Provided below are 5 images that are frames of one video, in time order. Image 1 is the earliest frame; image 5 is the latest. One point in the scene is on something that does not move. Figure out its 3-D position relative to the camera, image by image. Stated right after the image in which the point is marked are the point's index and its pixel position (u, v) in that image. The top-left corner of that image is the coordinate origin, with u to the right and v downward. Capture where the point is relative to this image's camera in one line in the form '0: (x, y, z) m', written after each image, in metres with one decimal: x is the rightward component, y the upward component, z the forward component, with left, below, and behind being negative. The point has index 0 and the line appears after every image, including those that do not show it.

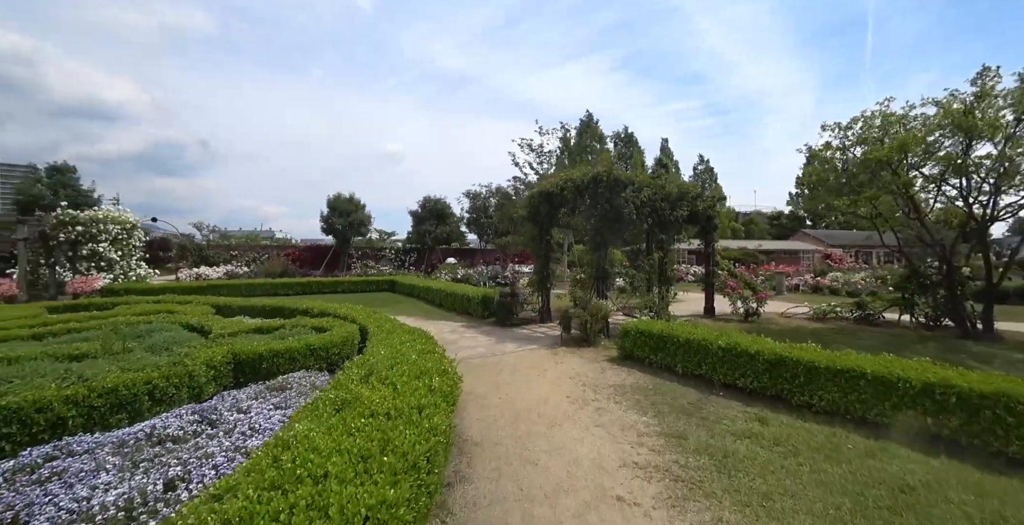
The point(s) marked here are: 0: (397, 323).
0: (-1.6, -0.9, +6.1) m
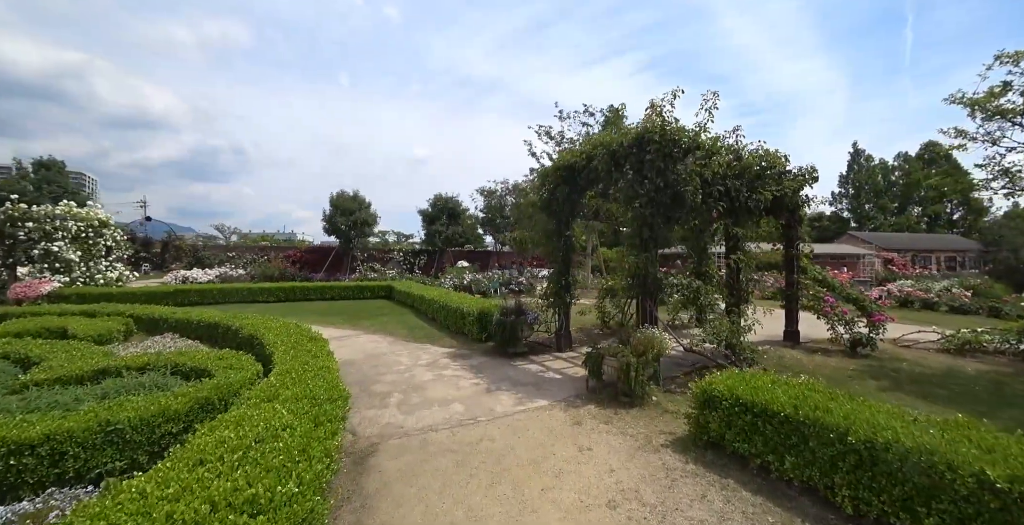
0: (-1.7, -1.0, +3.7) m
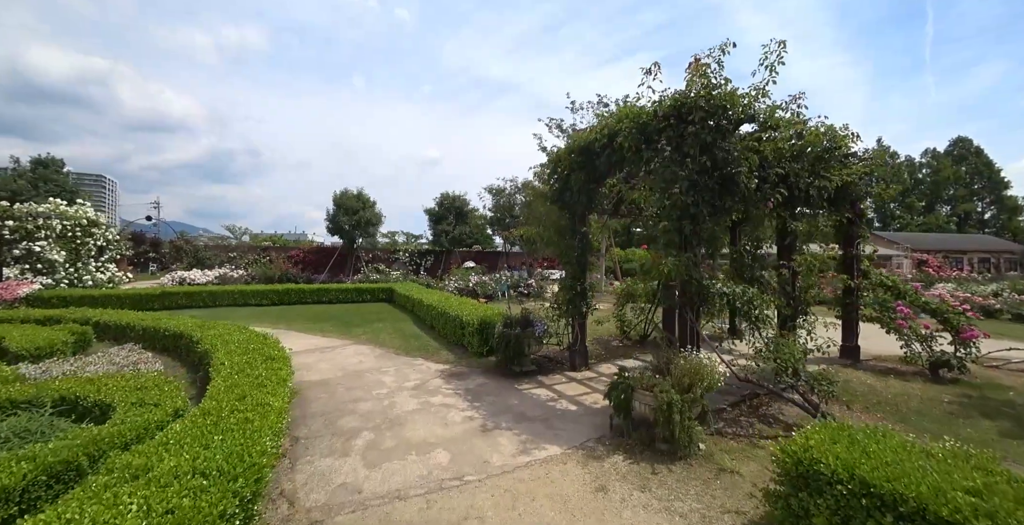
0: (-1.7, -1.0, +2.7) m
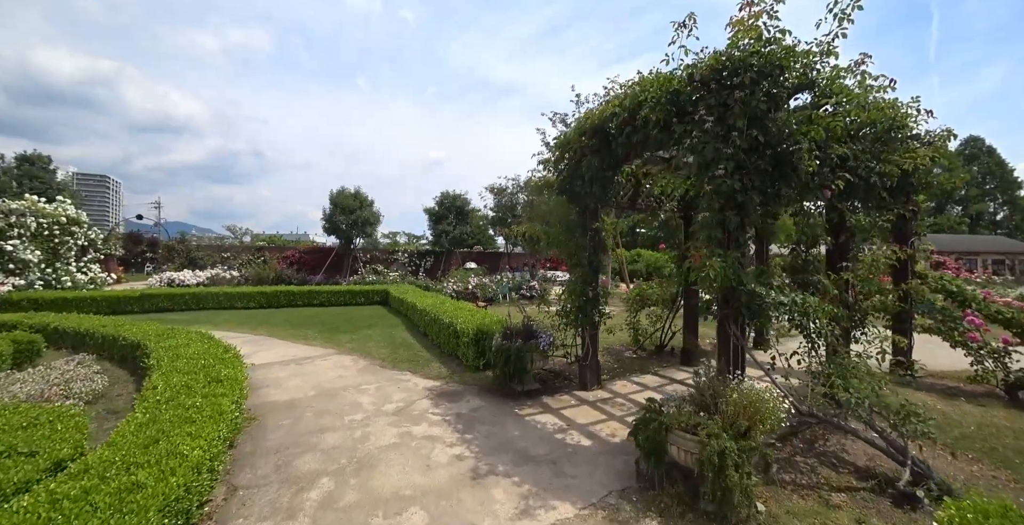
0: (-1.7, -1.0, +2.0) m
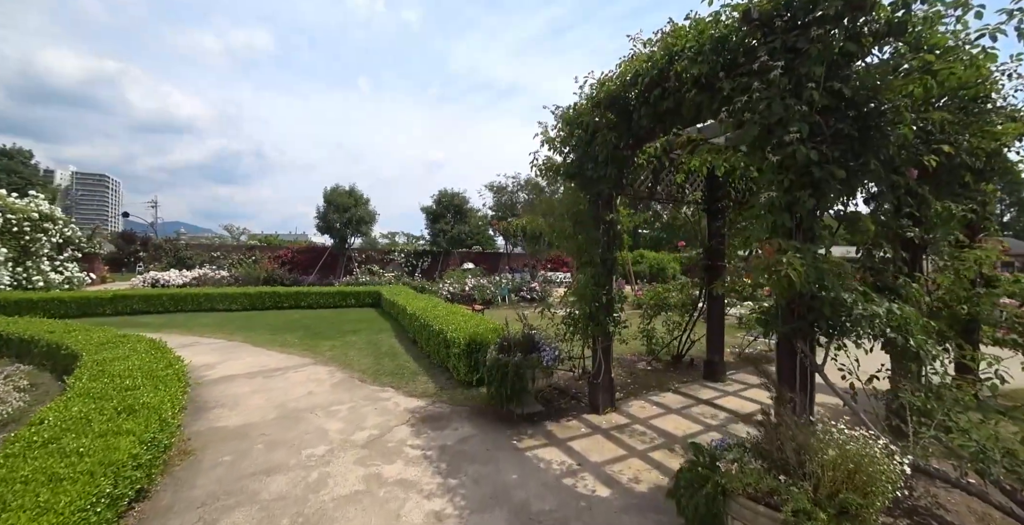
0: (-1.7, -1.0, +1.2) m
